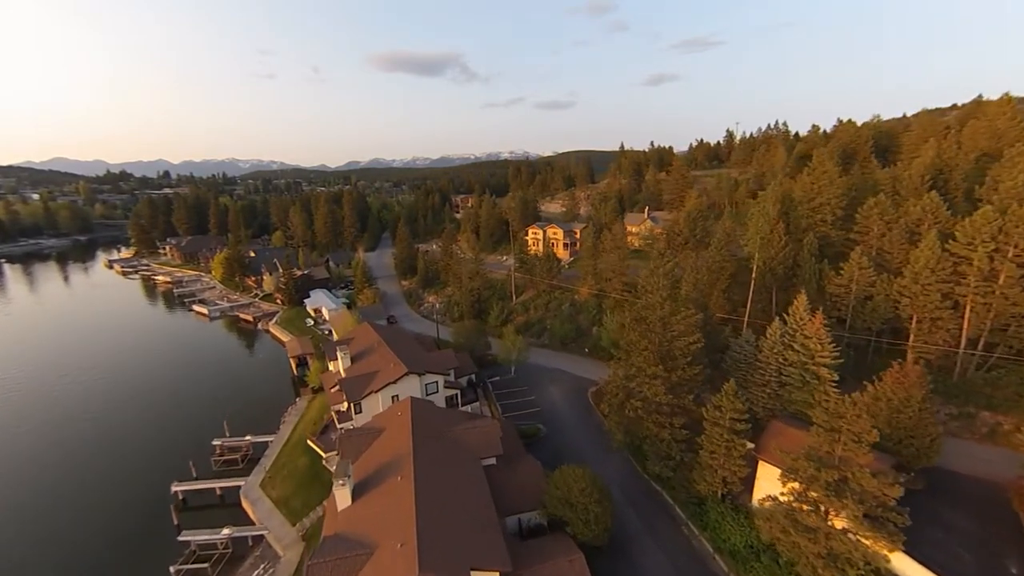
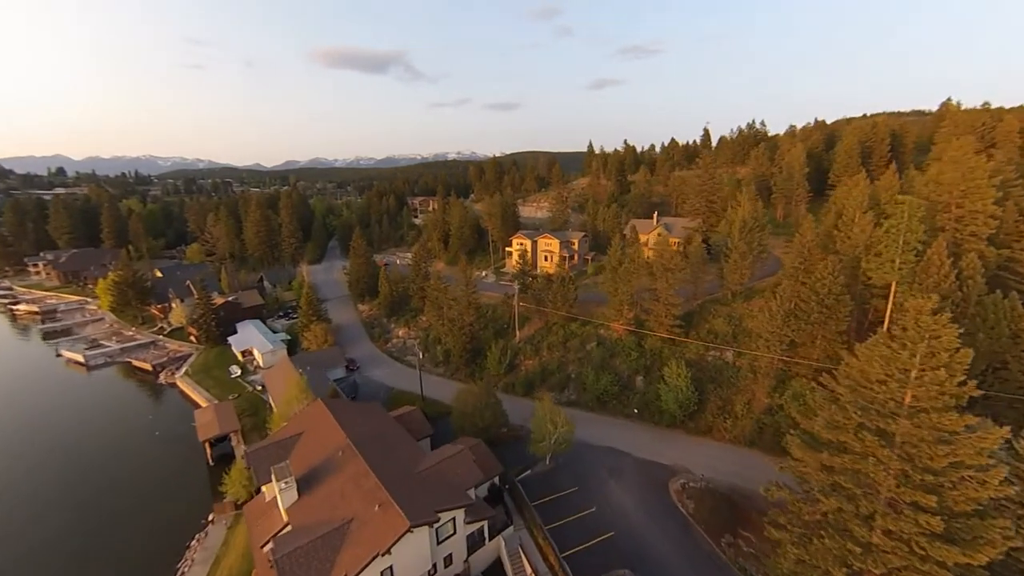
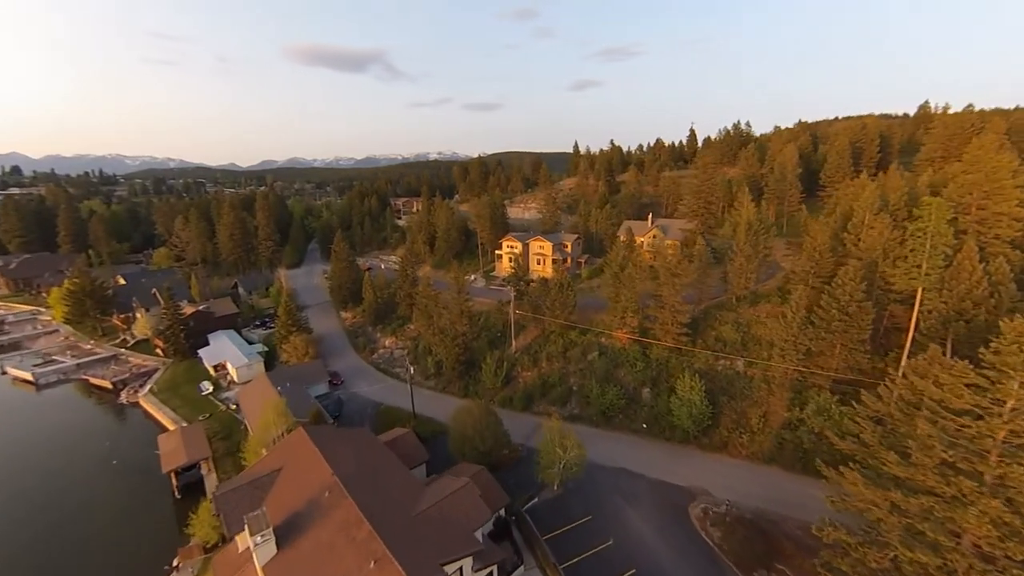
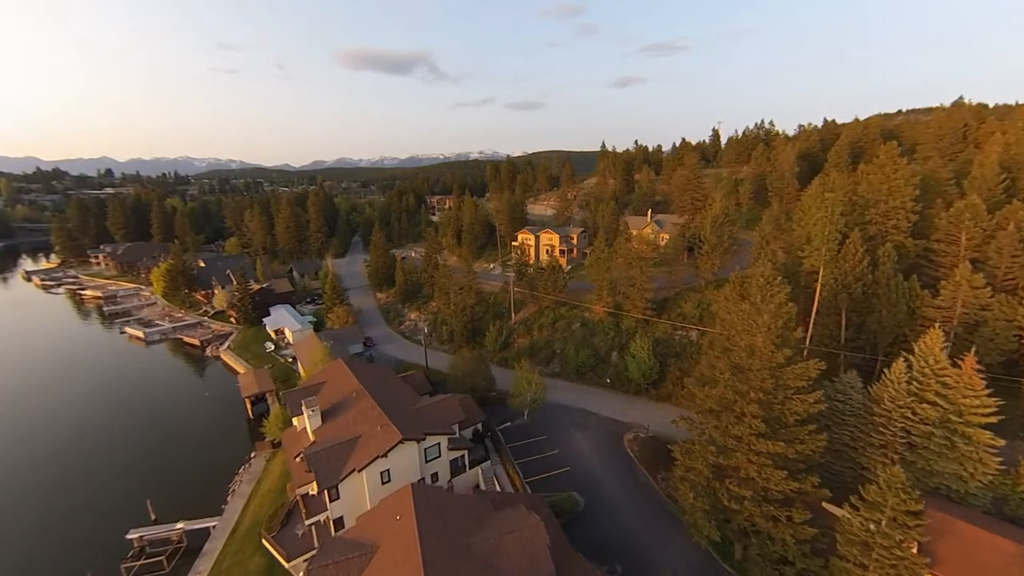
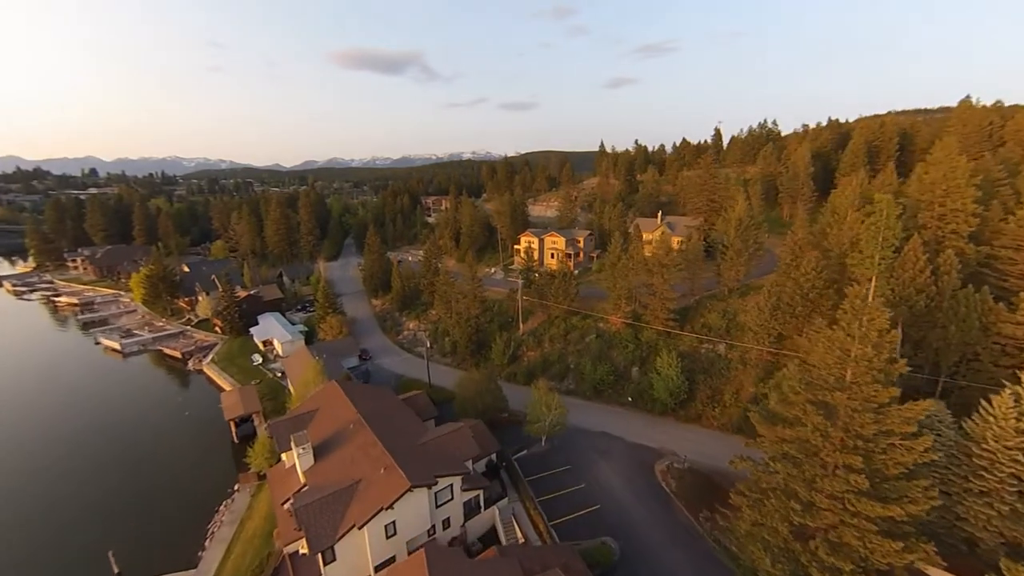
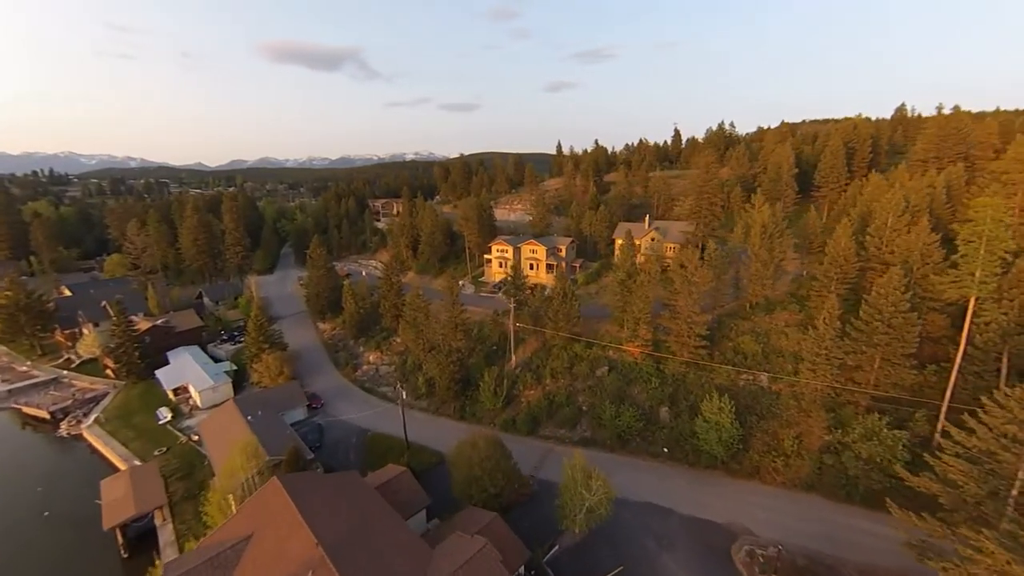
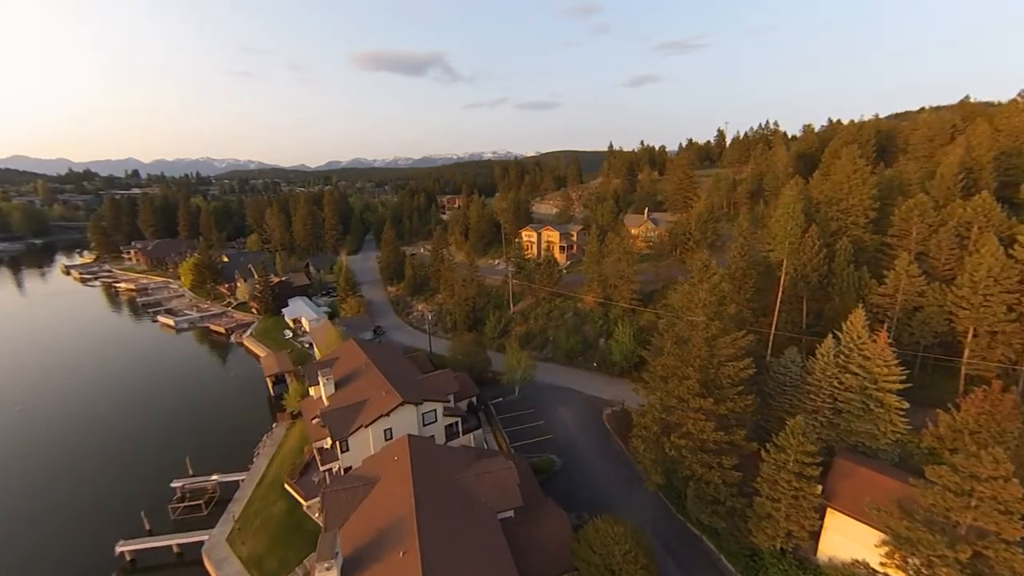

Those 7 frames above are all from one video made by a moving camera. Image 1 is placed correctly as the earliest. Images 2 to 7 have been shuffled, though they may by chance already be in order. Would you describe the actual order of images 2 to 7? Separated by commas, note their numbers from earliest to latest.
7, 4, 5, 2, 3, 6
